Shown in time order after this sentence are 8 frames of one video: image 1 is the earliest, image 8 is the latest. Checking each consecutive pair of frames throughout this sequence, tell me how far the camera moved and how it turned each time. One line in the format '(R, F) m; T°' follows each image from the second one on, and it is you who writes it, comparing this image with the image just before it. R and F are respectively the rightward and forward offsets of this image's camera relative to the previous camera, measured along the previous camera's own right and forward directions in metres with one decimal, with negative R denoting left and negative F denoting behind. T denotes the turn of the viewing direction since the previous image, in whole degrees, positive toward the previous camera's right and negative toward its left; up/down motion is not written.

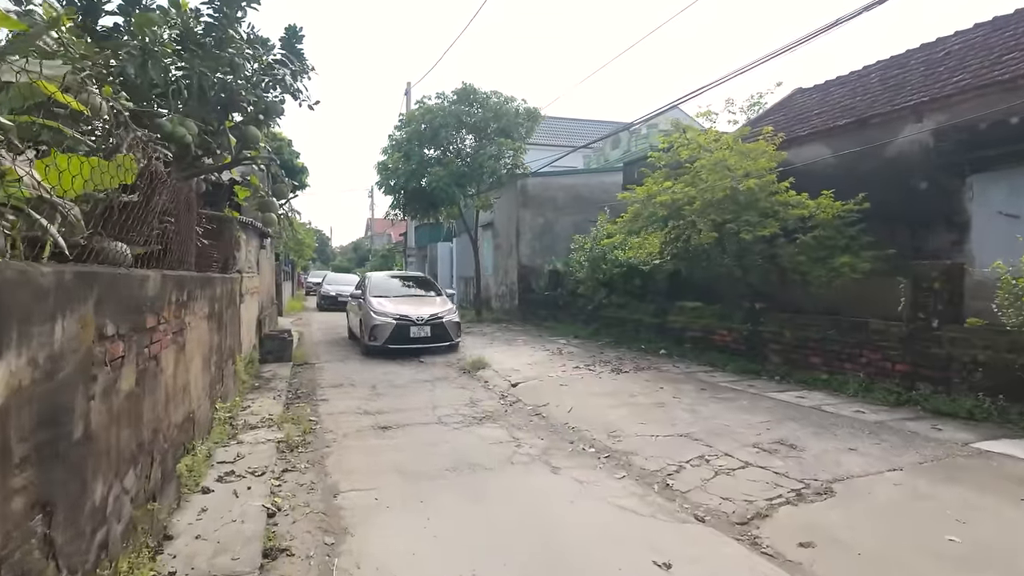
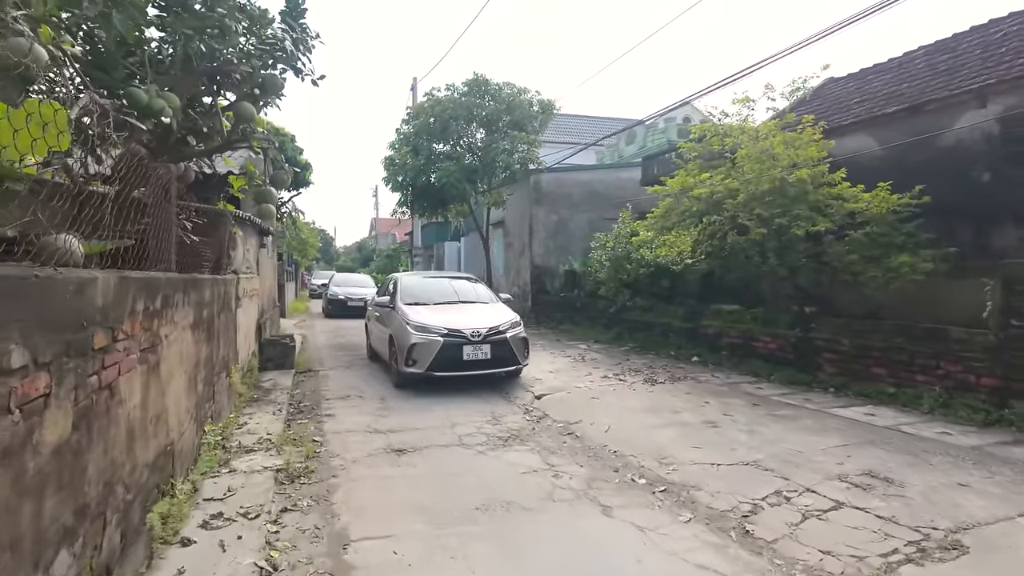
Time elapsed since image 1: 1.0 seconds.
(-0.3, +0.7) m; 0°
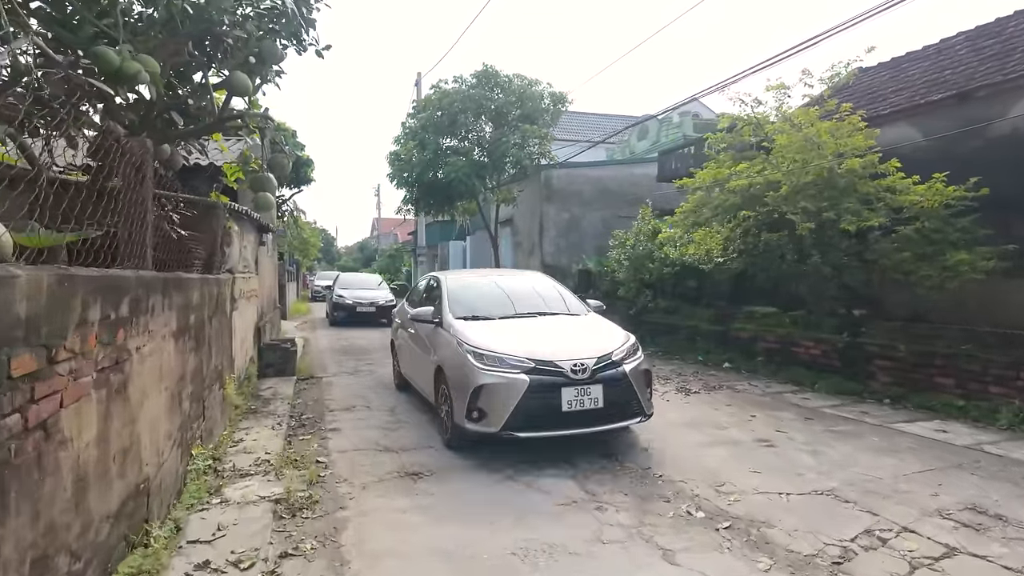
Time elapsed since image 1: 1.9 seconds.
(-0.3, +0.6) m; 0°
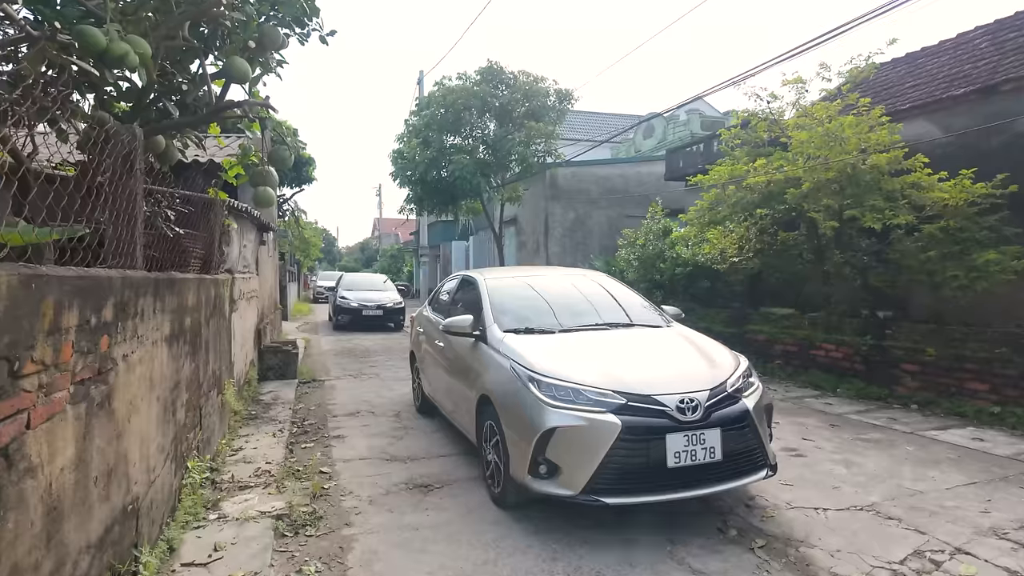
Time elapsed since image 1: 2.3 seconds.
(-0.1, +0.2) m; 0°
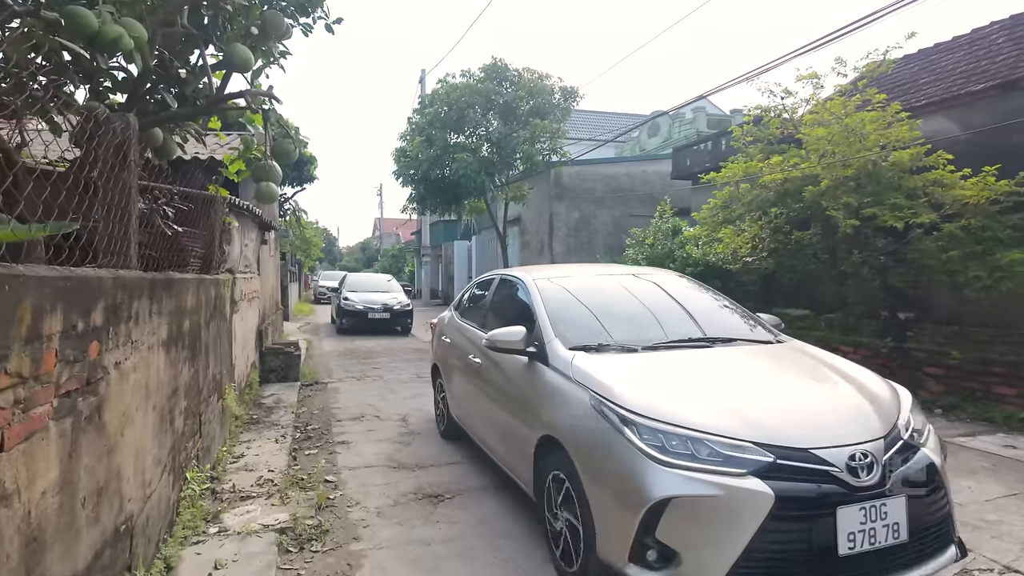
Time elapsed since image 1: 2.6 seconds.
(-0.1, +0.2) m; 0°
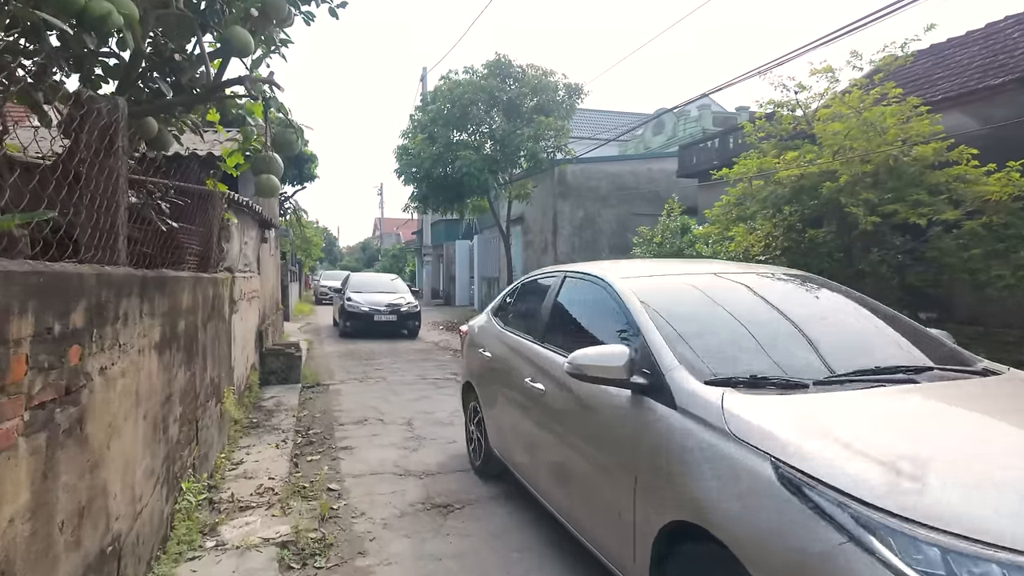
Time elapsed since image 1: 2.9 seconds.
(-0.1, +0.2) m; 0°
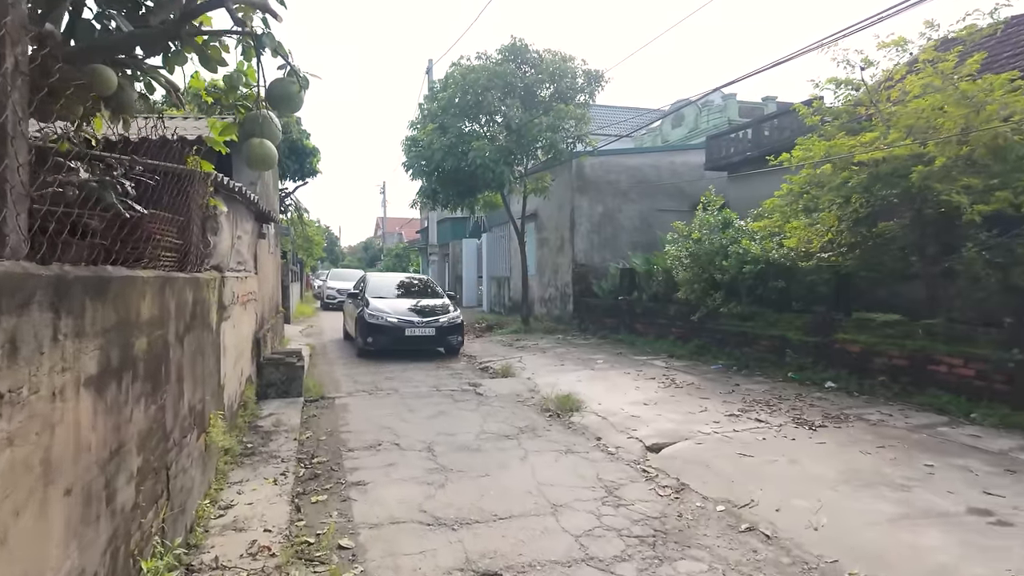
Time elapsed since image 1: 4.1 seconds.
(-0.4, +0.9) m; 0°
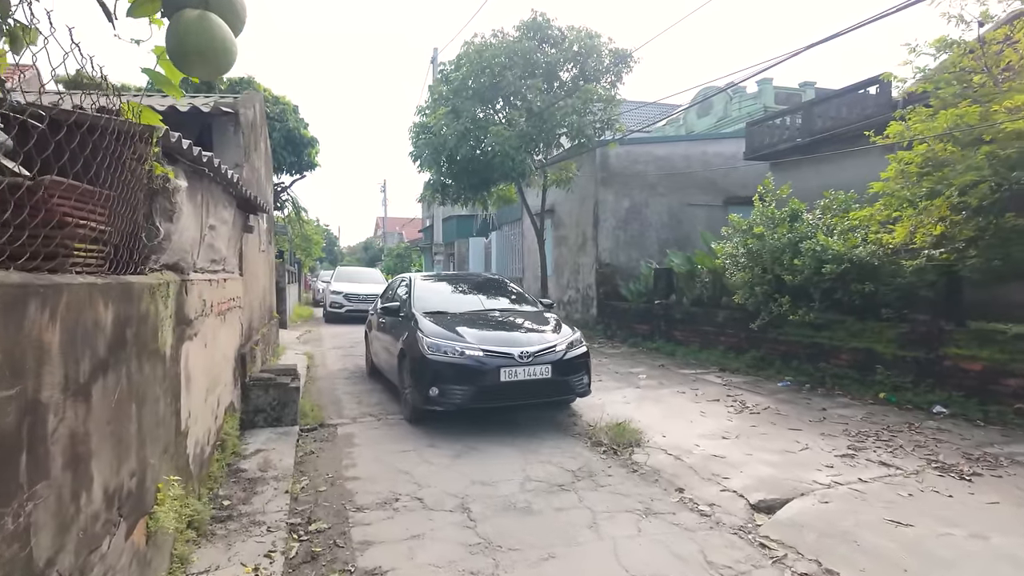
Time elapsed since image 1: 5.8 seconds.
(-0.4, +1.2) m; 0°
